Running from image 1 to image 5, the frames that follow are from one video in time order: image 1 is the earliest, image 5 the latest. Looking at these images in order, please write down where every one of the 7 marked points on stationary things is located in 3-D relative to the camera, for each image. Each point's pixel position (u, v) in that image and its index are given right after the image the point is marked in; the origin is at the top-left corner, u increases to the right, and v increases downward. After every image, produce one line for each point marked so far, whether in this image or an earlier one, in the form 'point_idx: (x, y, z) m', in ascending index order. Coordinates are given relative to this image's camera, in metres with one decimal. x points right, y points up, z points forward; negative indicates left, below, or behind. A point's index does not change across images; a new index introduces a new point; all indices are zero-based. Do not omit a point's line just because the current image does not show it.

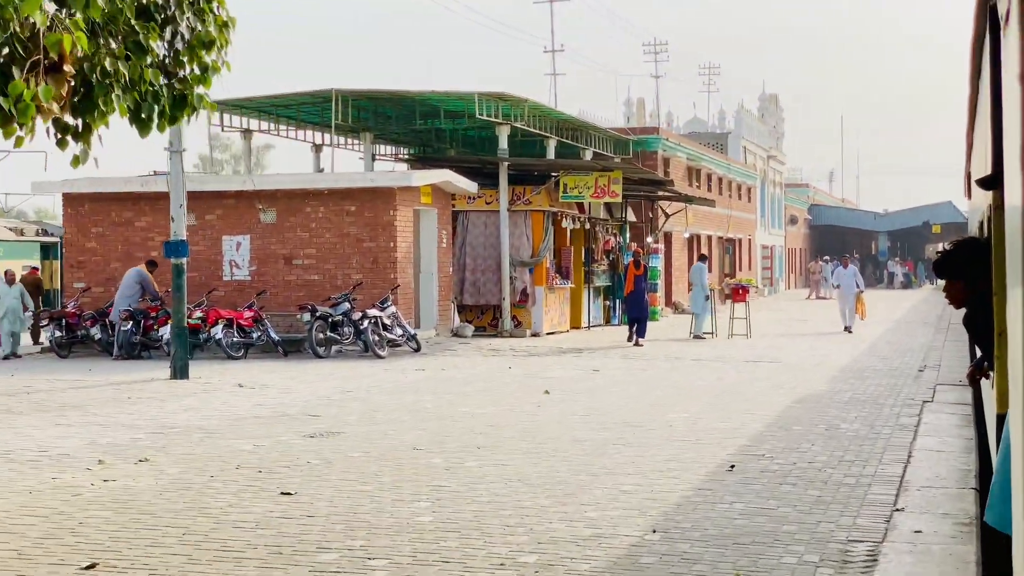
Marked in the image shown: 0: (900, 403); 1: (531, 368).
0: (+3.4, -1.0, +13.7) m
1: (+0.2, -0.9, +17.5) m
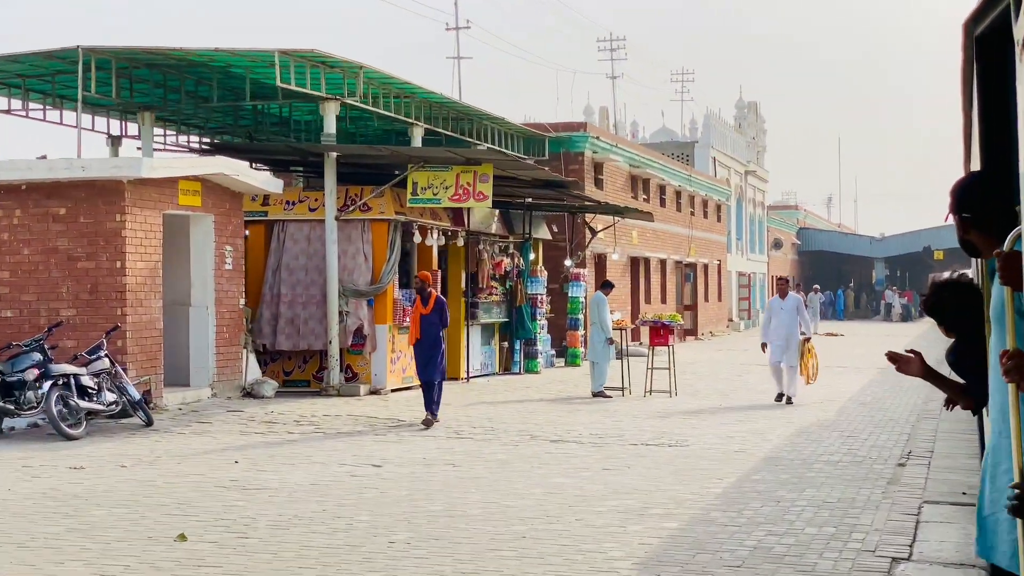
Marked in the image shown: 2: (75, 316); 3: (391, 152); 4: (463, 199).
0: (+1.5, -1.2, +7.1) m
1: (-1.7, -1.2, +10.9) m
2: (-3.7, -0.2, +13.5) m
3: (-1.3, +1.5, +16.7) m
4: (-0.5, +0.9, +16.8) m
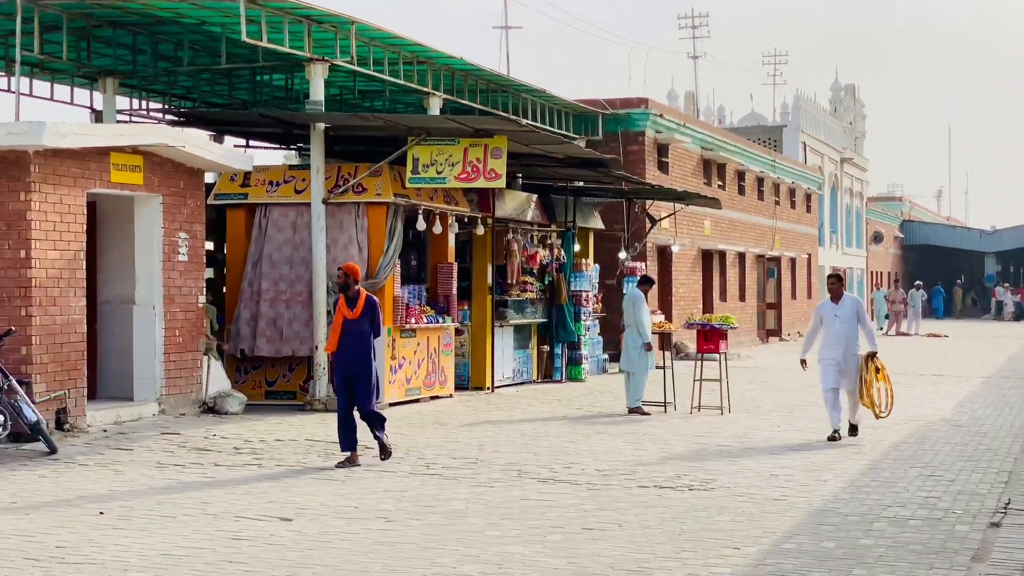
0: (+1.0, -1.2, +4.3) m
1: (-1.9, -1.2, +8.3) m
2: (-3.8, -0.2, +11.1) m
3: (-1.1, +1.5, +14.0) m
4: (-0.4, +1.0, +14.1) m
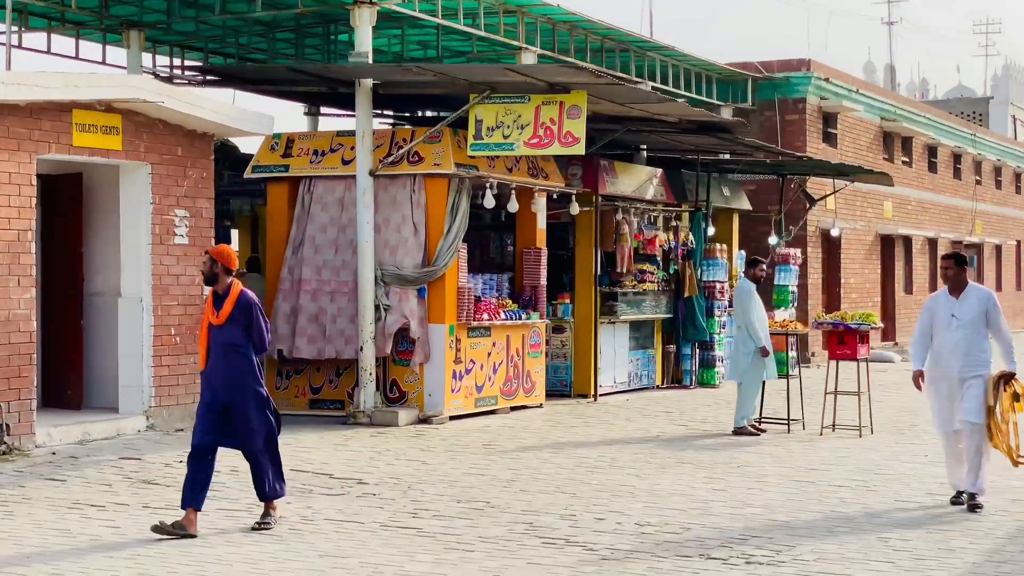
0: (+0.3, -1.2, +1.7) m
1: (-2.1, -1.1, +6.0) m
2: (-3.6, -0.1, +9.0) m
3: (-0.5, +1.6, +11.6) m
4: (+0.2, +1.1, +11.5) m
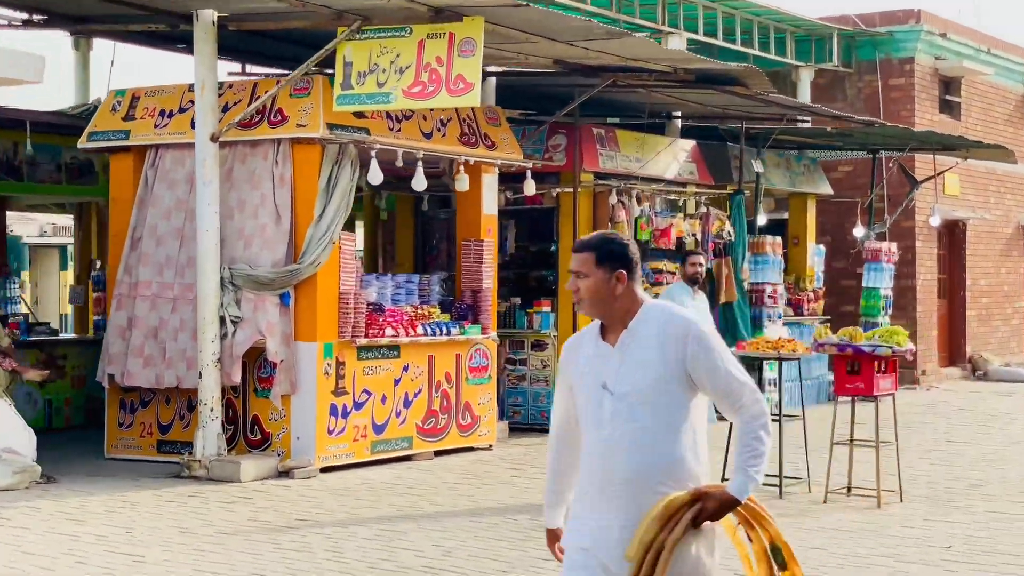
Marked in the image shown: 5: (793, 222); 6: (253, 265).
0: (-1.7, -1.3, -1.5) m
1: (-3.5, -1.2, +3.1) m
2: (-4.6, -0.2, +6.2) m
3: (-1.2, +1.5, +8.4) m
4: (-0.4, +1.0, +8.3) m
5: (+2.6, +0.6, +14.8) m
6: (-1.5, +0.1, +9.0) m
